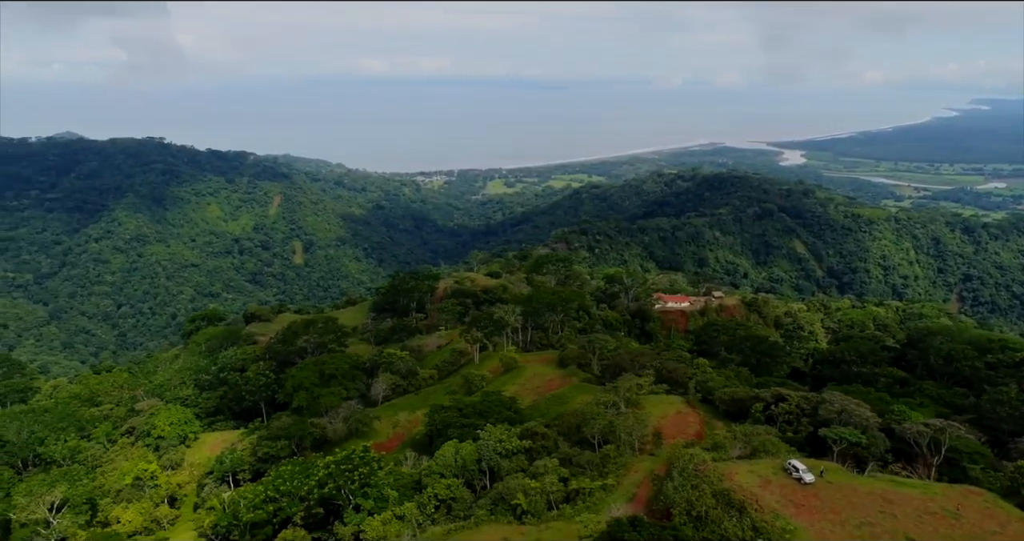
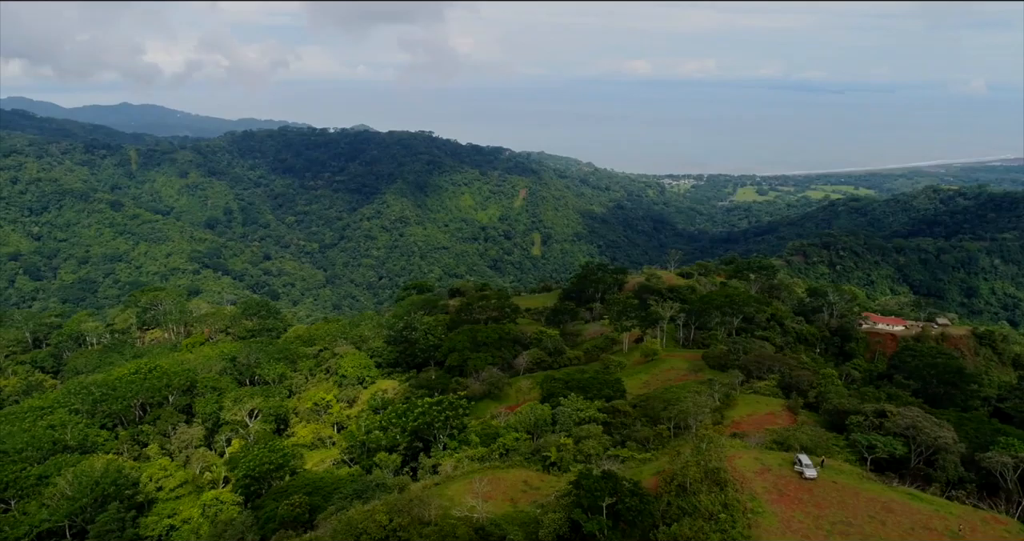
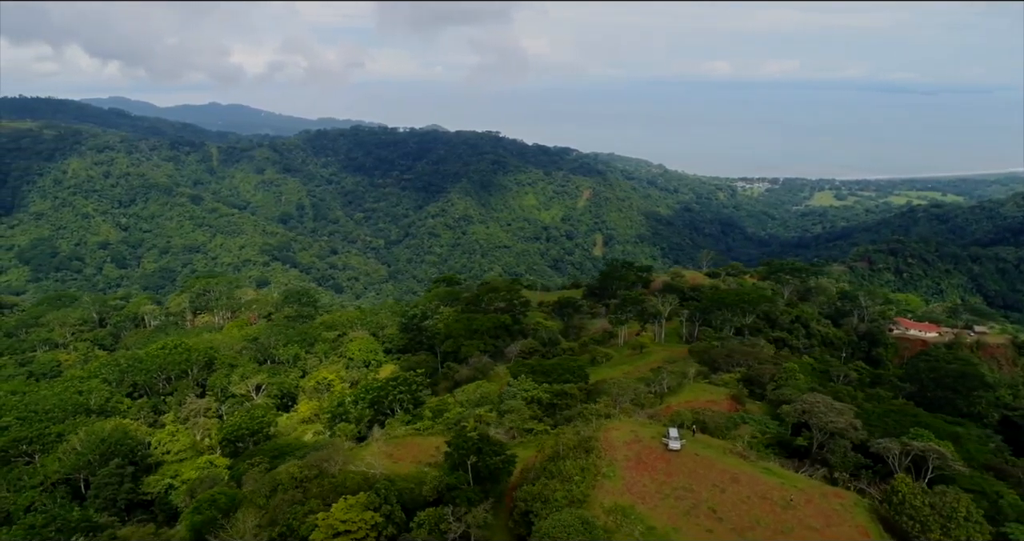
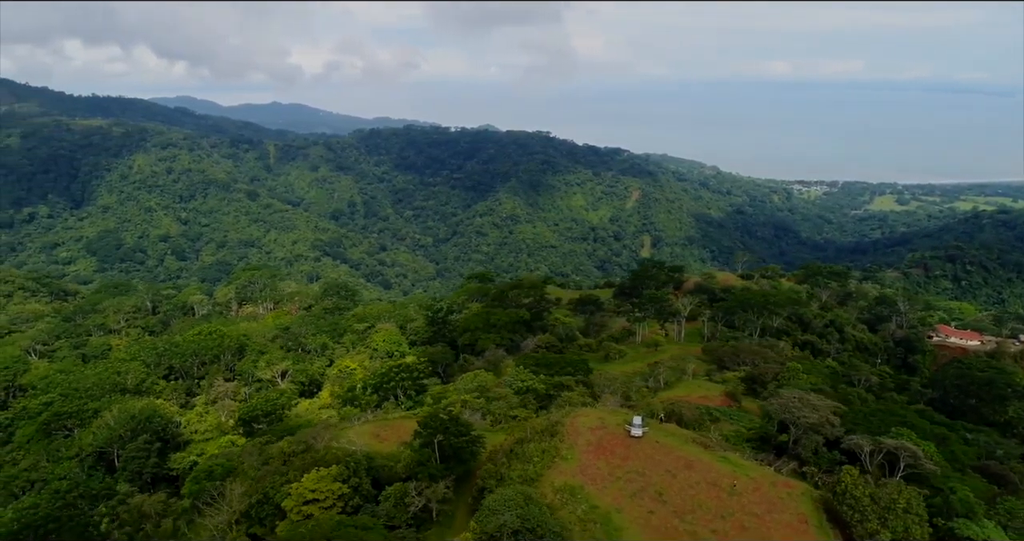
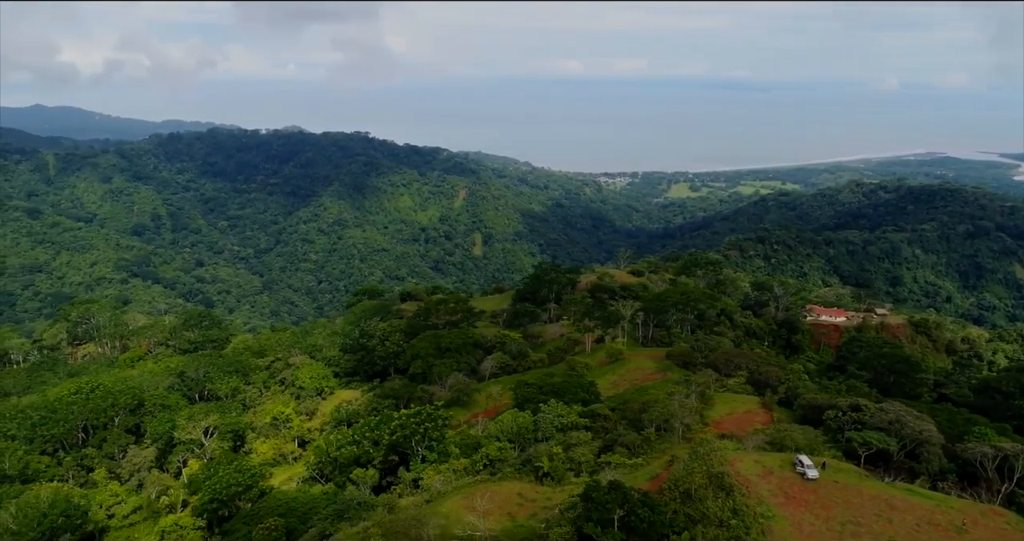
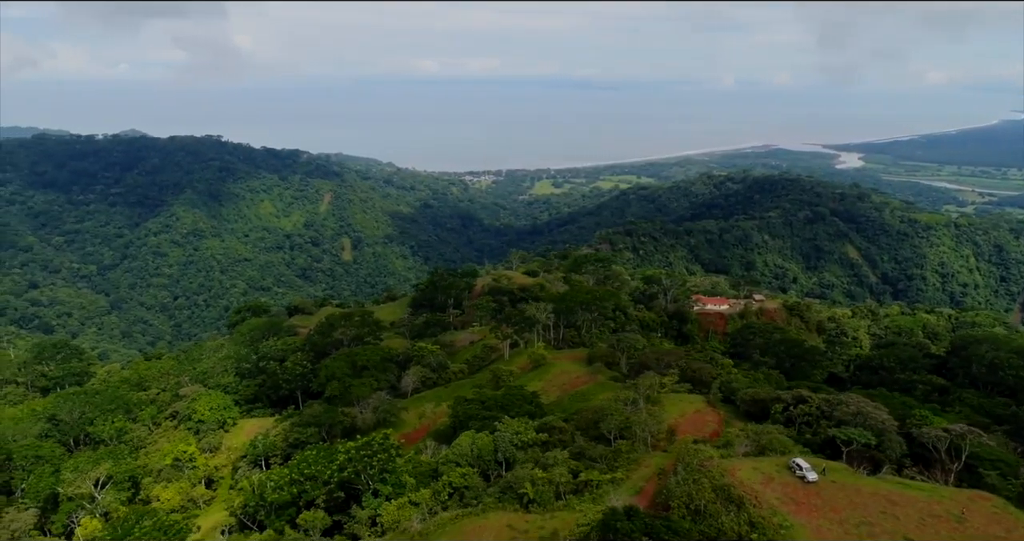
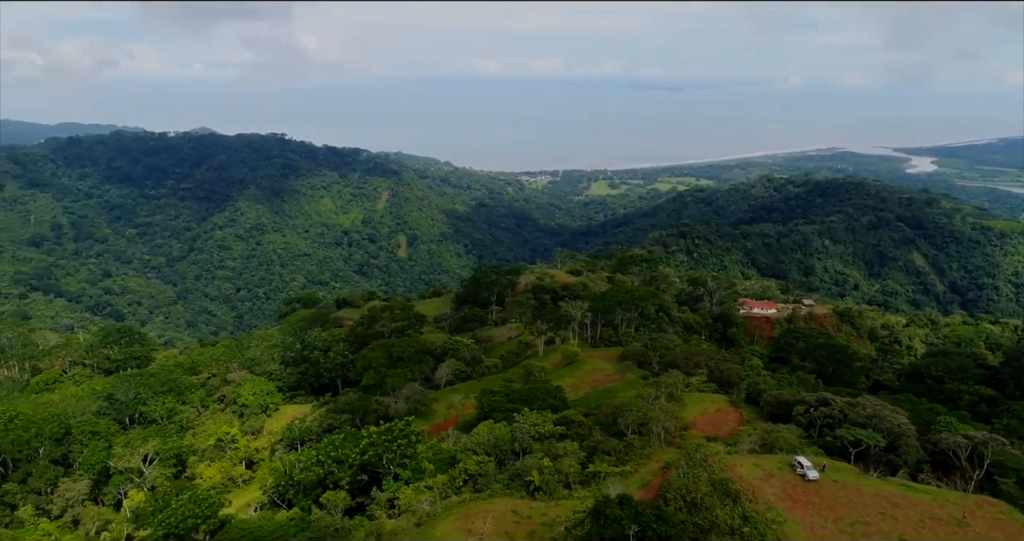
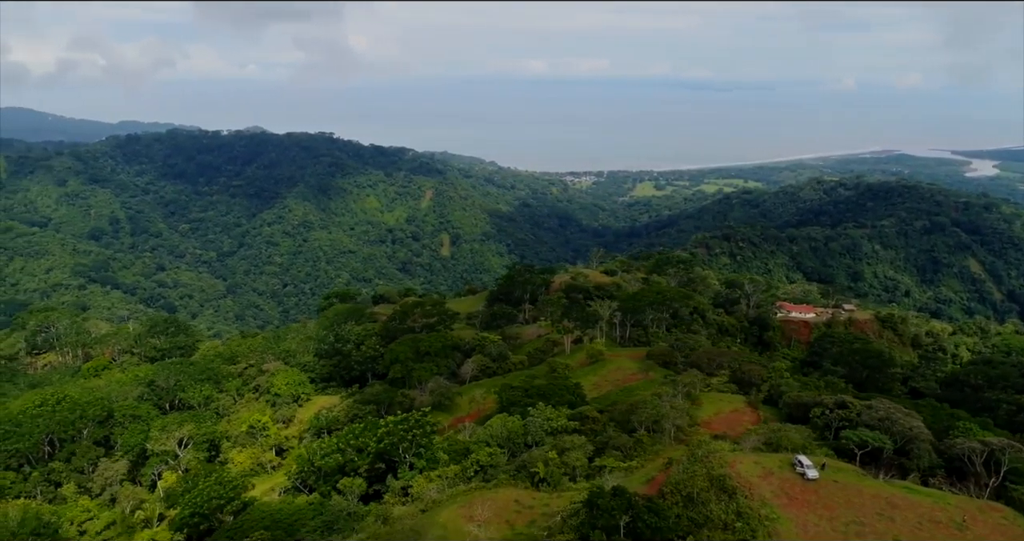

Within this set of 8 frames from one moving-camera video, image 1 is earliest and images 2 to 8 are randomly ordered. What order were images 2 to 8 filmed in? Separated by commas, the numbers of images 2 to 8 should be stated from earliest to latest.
6, 7, 8, 5, 2, 3, 4
